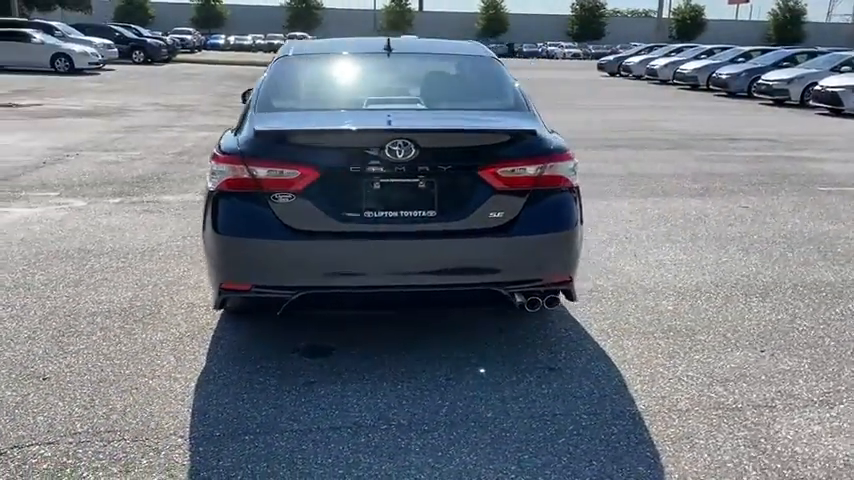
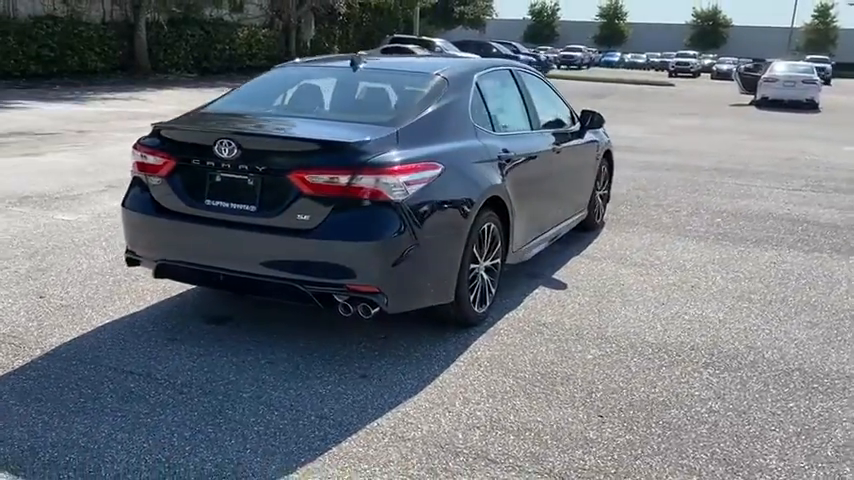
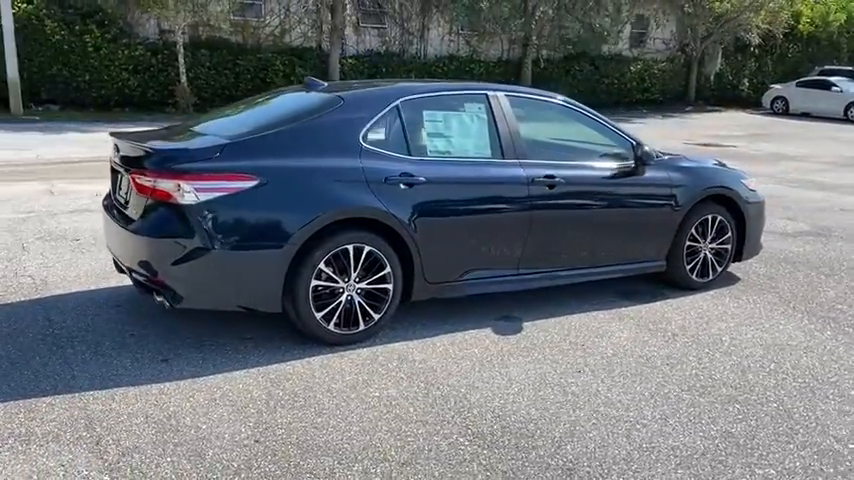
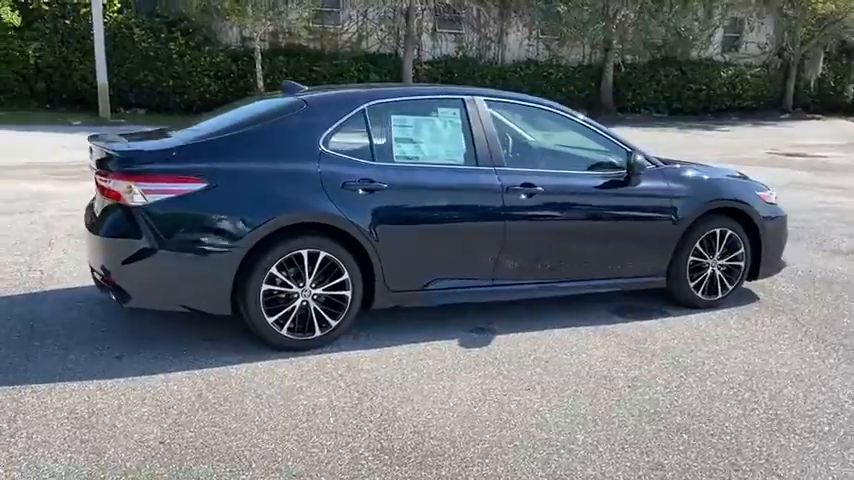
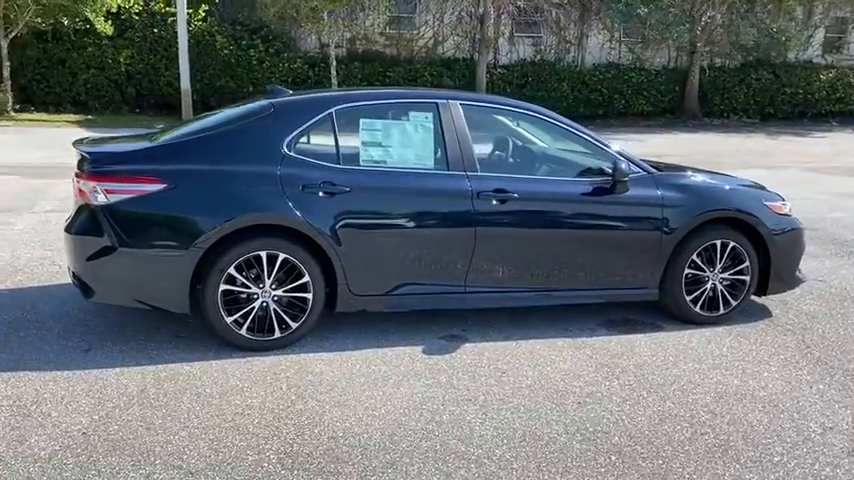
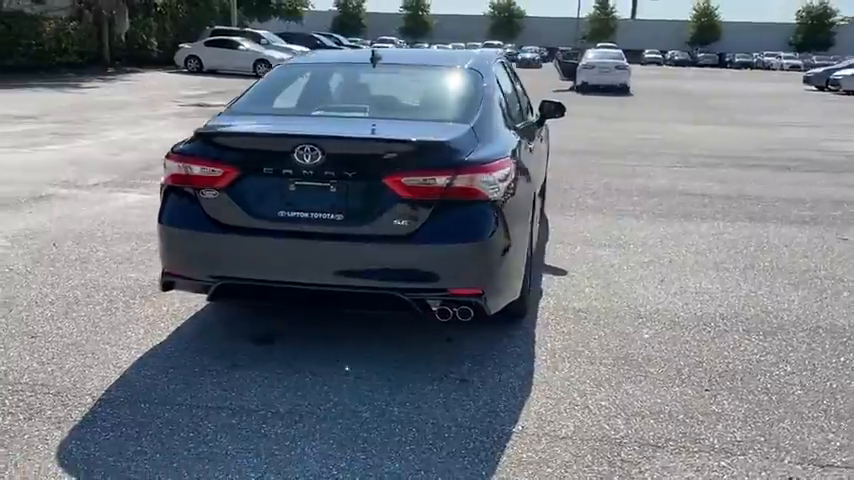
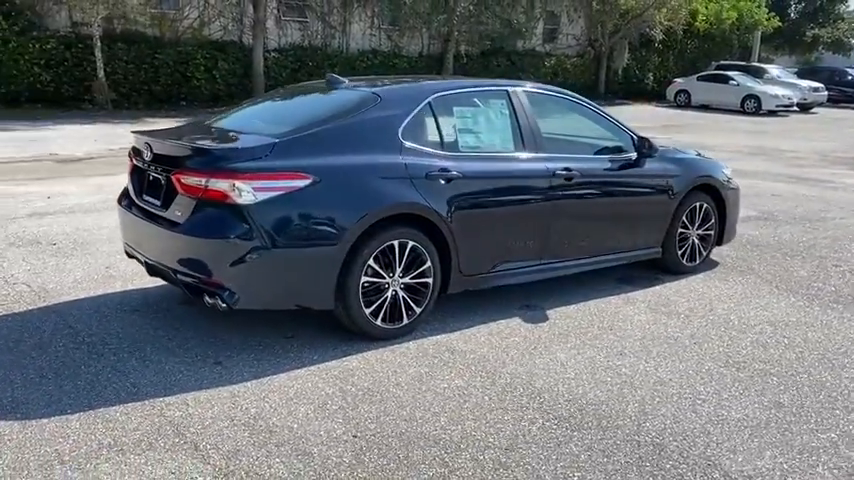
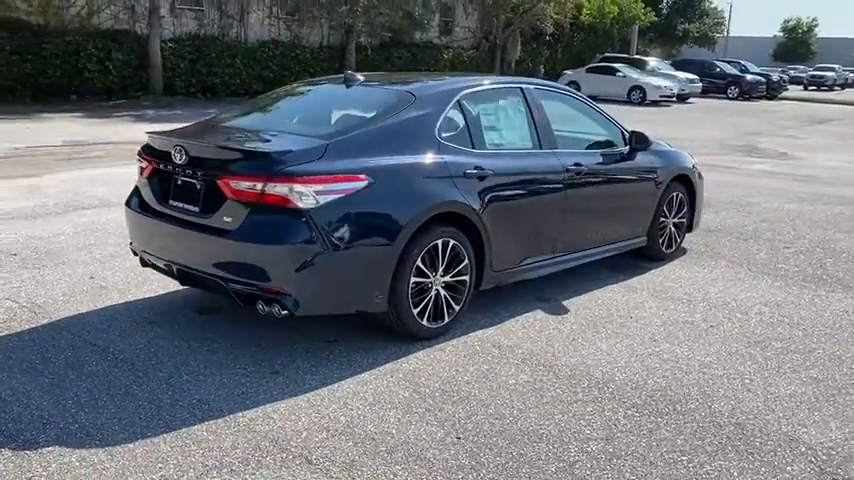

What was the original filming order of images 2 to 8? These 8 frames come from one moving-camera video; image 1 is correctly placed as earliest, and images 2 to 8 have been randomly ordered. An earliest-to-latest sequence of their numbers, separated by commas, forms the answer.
6, 2, 8, 7, 3, 4, 5
